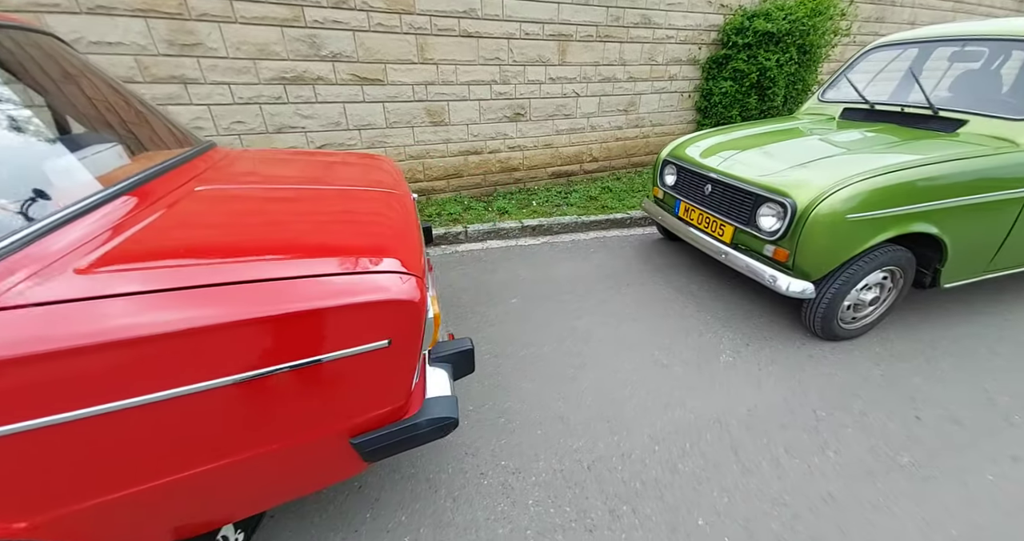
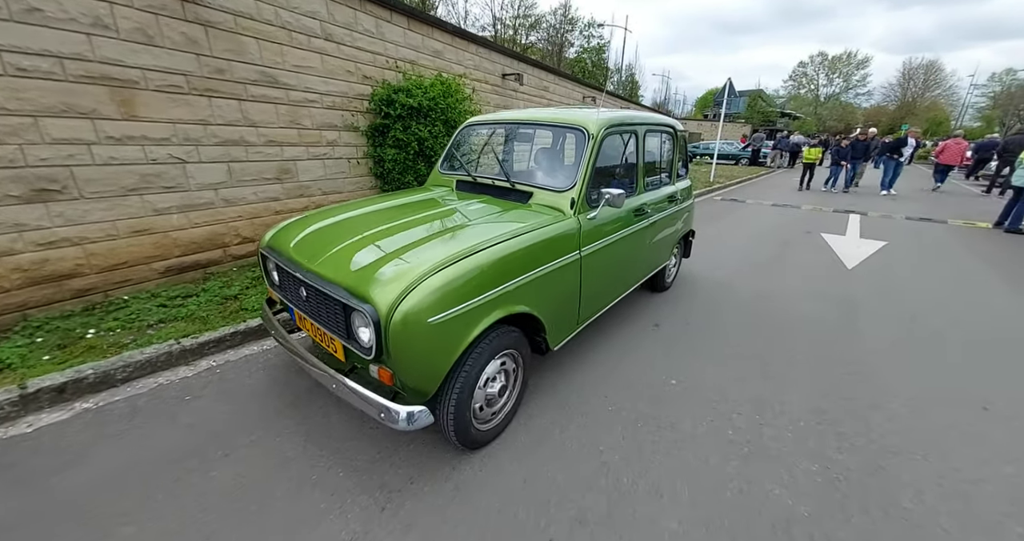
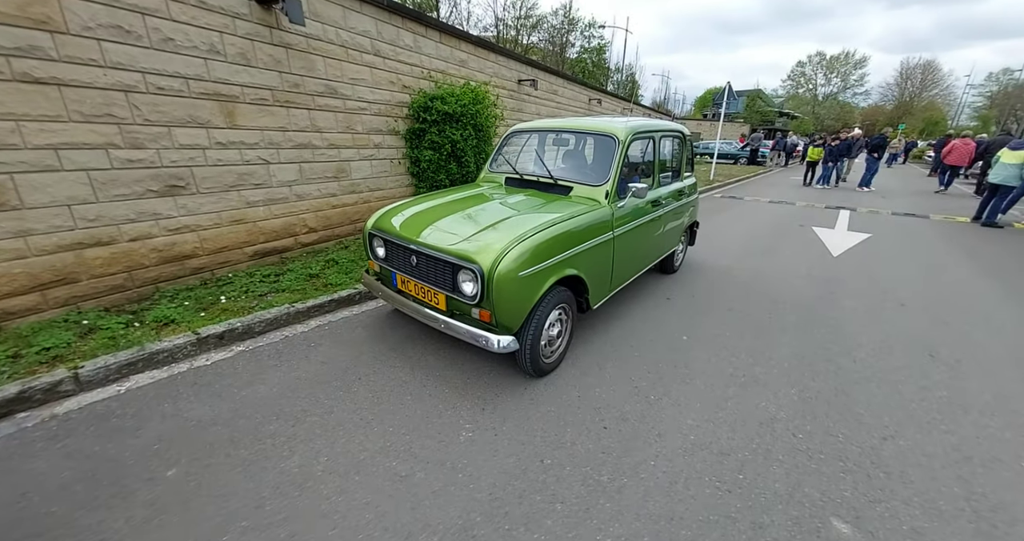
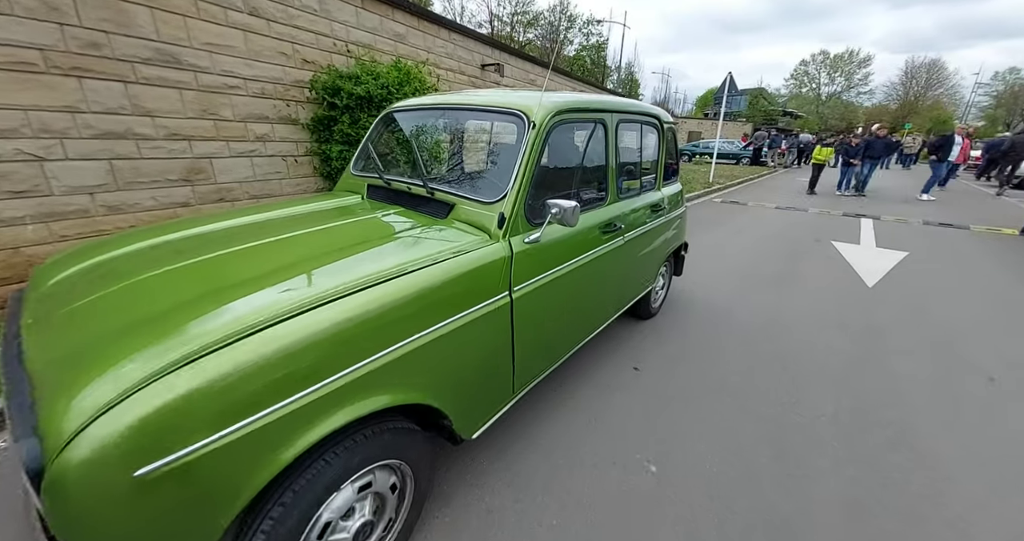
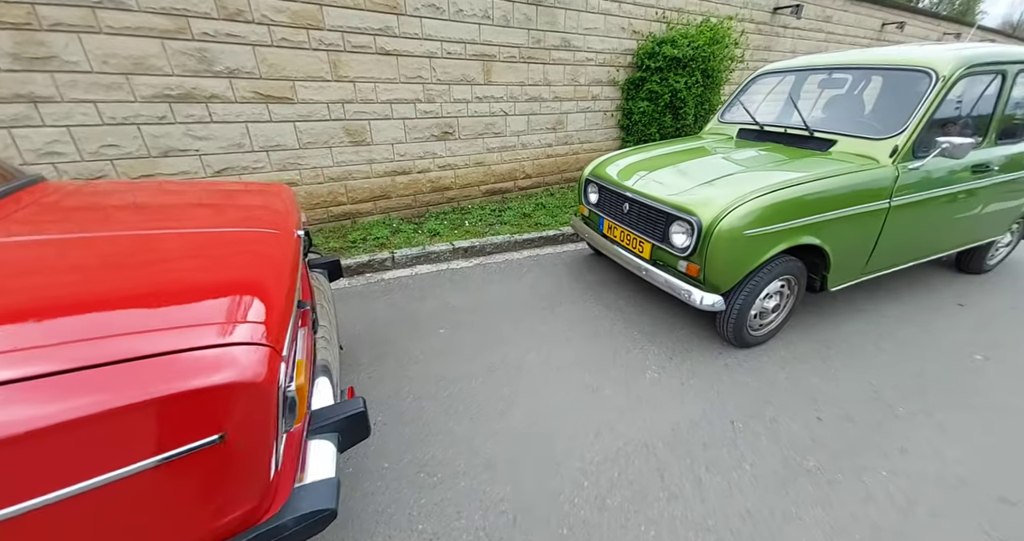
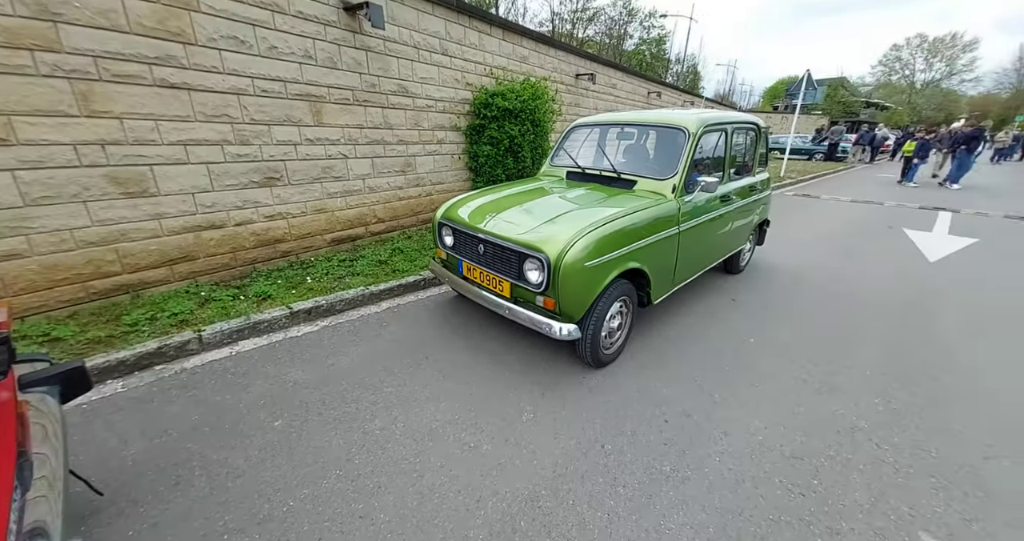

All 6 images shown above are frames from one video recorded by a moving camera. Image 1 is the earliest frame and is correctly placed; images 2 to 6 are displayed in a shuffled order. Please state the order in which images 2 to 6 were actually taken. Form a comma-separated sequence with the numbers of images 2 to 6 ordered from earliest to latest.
5, 6, 3, 2, 4
